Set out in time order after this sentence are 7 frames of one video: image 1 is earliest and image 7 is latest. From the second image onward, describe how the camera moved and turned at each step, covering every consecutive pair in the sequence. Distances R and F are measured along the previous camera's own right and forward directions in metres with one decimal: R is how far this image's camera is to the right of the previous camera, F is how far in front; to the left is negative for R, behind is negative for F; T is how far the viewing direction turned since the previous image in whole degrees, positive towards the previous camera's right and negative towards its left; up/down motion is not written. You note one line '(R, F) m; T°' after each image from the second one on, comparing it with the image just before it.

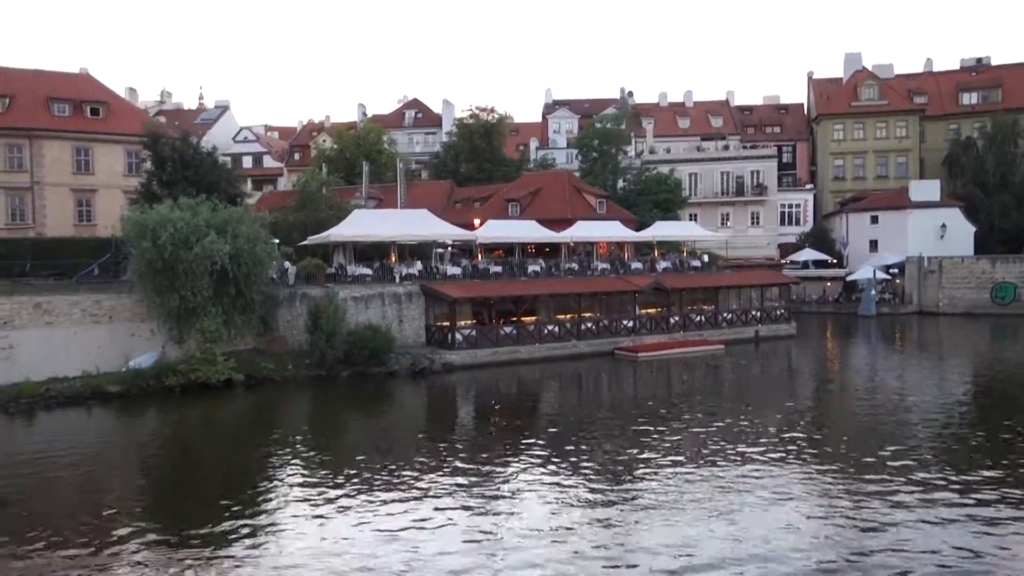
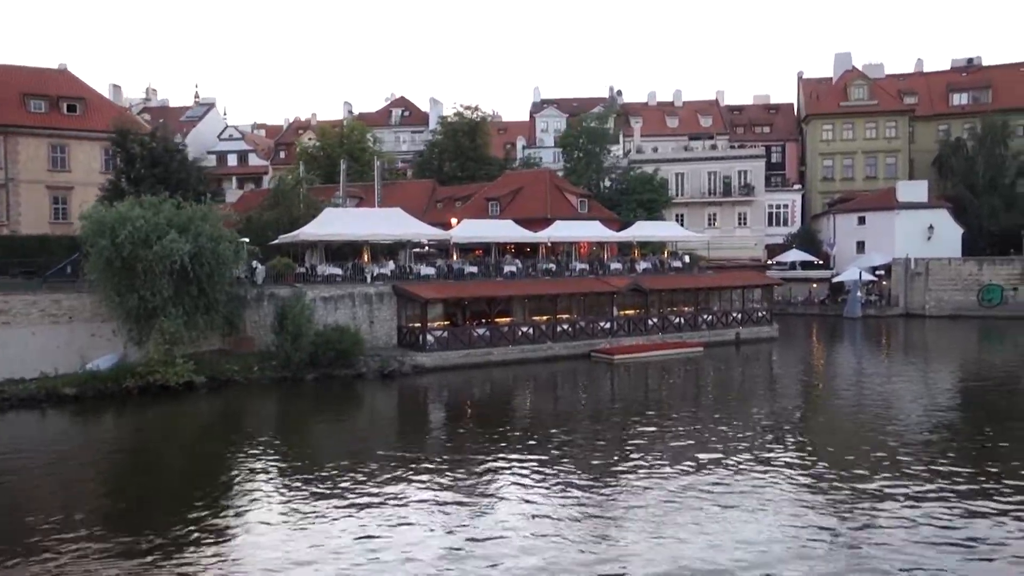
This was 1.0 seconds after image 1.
(+1.0, +0.7) m; 0°
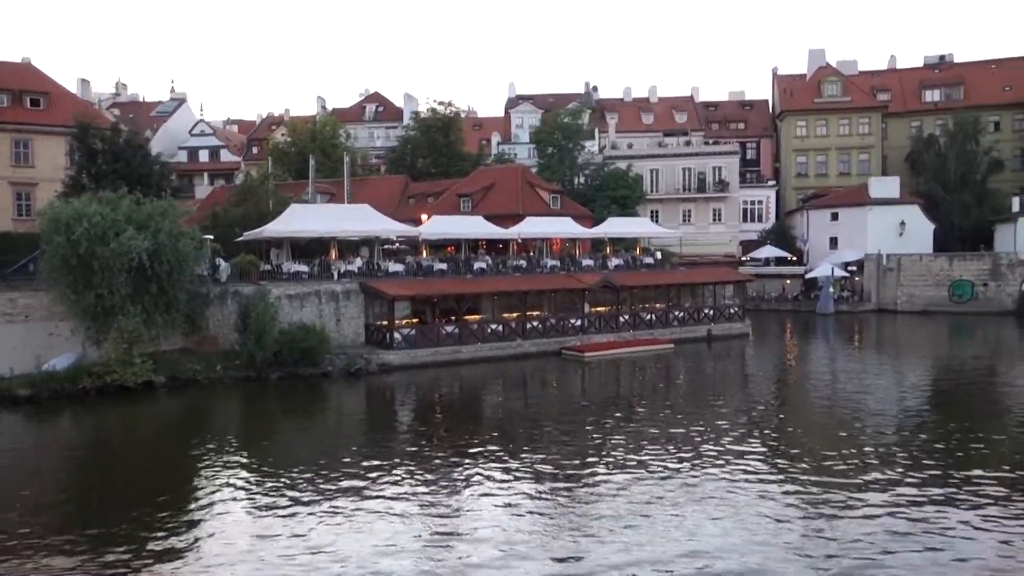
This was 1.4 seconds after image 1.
(+0.5, +0.4) m; +1°
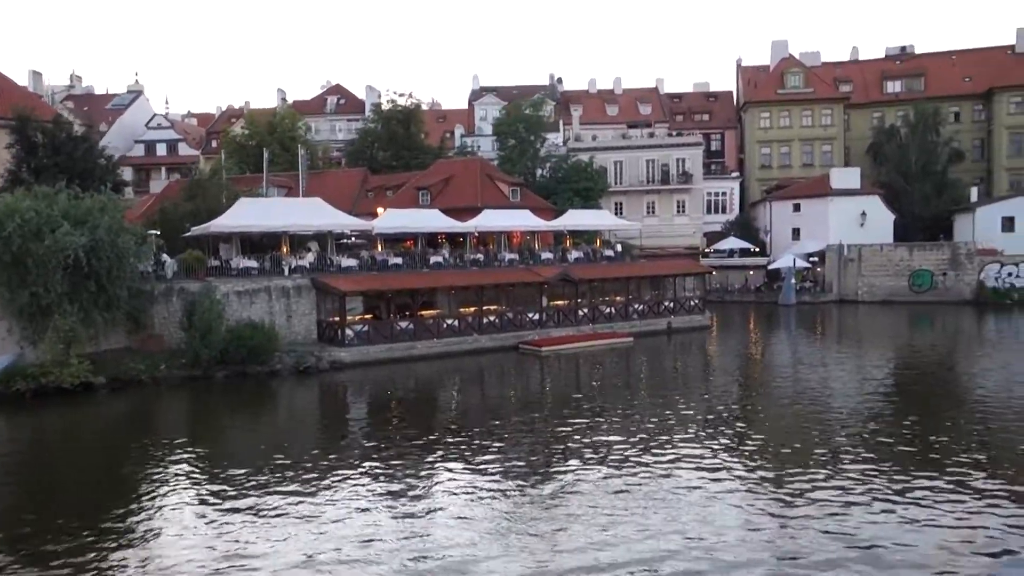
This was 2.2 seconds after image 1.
(+0.7, +0.6) m; +2°
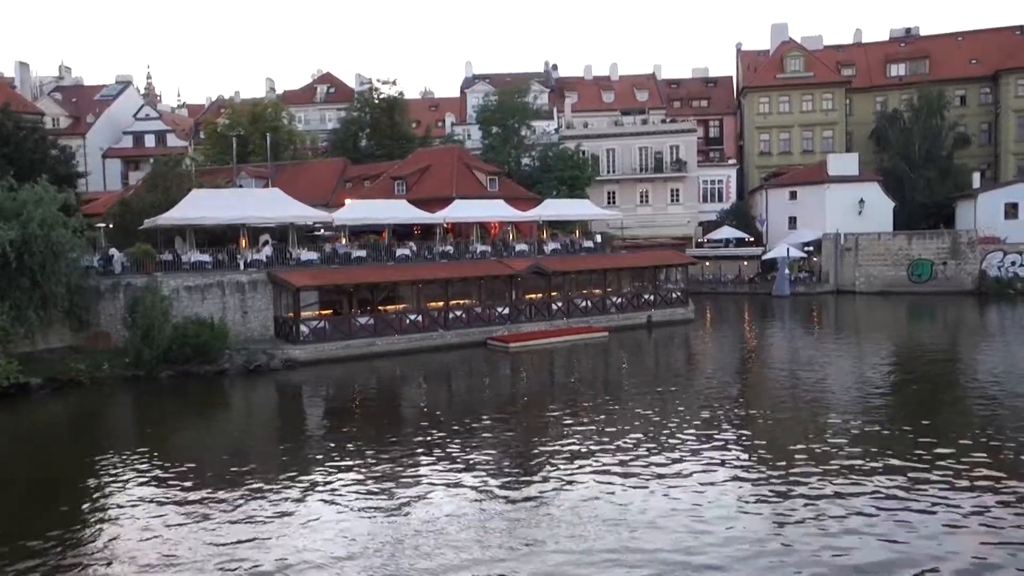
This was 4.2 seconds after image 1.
(+1.9, +1.6) m; -1°
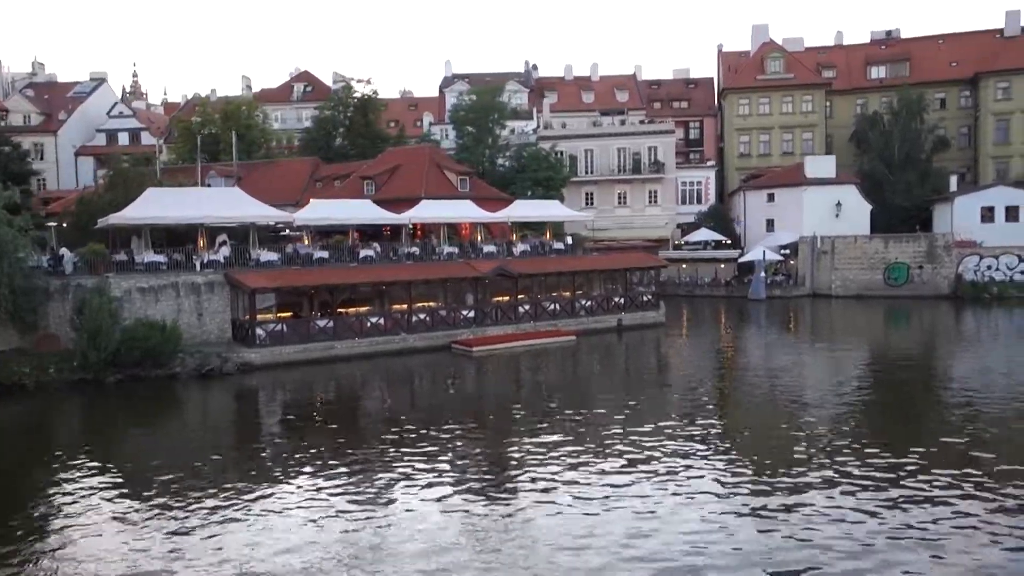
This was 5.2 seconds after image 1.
(+0.9, +0.7) m; +1°
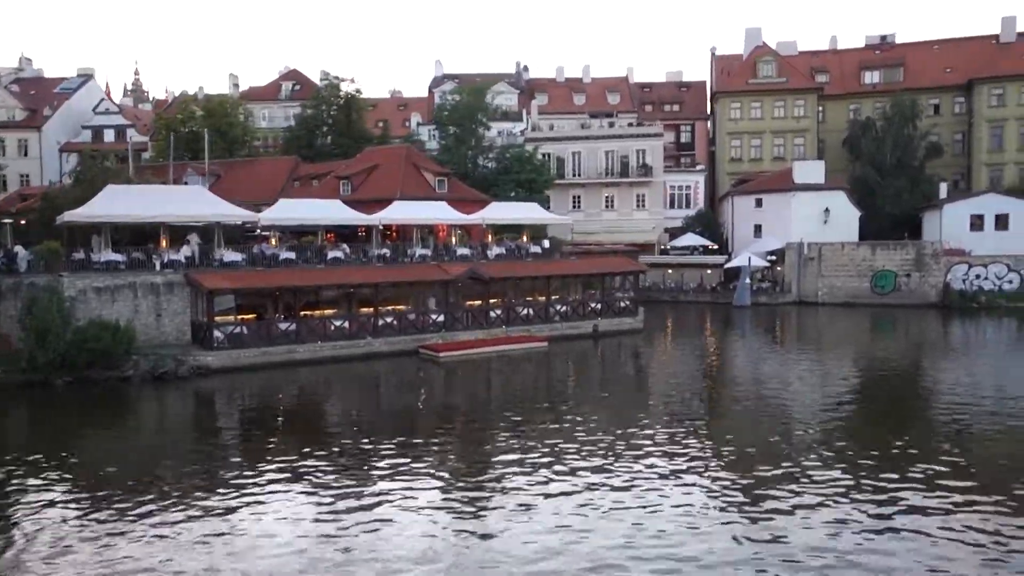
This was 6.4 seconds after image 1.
(+1.2, +0.8) m; 0°
